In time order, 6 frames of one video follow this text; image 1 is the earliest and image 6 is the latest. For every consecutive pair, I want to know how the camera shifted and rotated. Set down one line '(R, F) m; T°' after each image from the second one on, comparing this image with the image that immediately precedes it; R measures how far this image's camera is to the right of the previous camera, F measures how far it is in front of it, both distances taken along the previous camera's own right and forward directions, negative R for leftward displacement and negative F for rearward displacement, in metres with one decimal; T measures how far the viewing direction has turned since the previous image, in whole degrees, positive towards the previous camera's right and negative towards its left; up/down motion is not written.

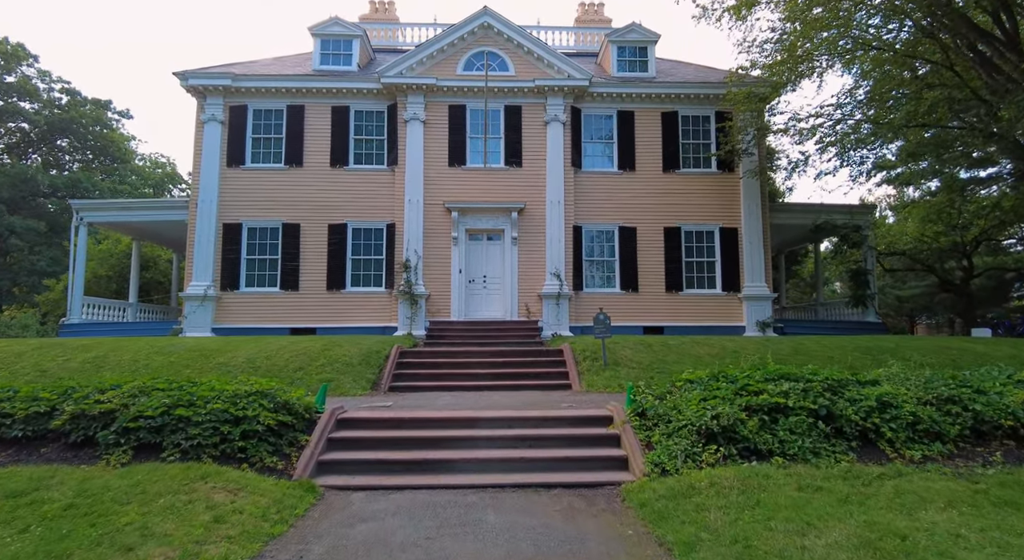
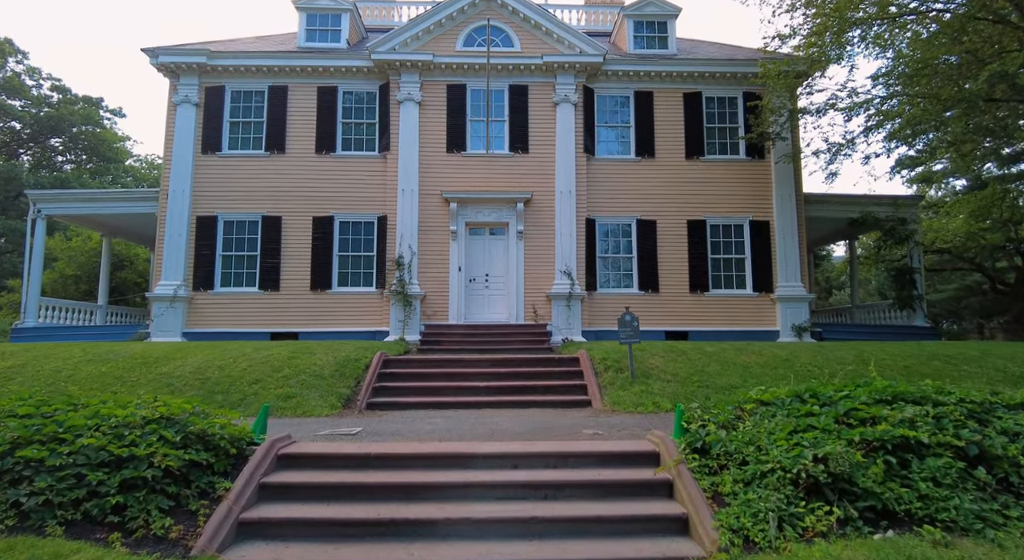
(0.0, +1.6) m; 0°
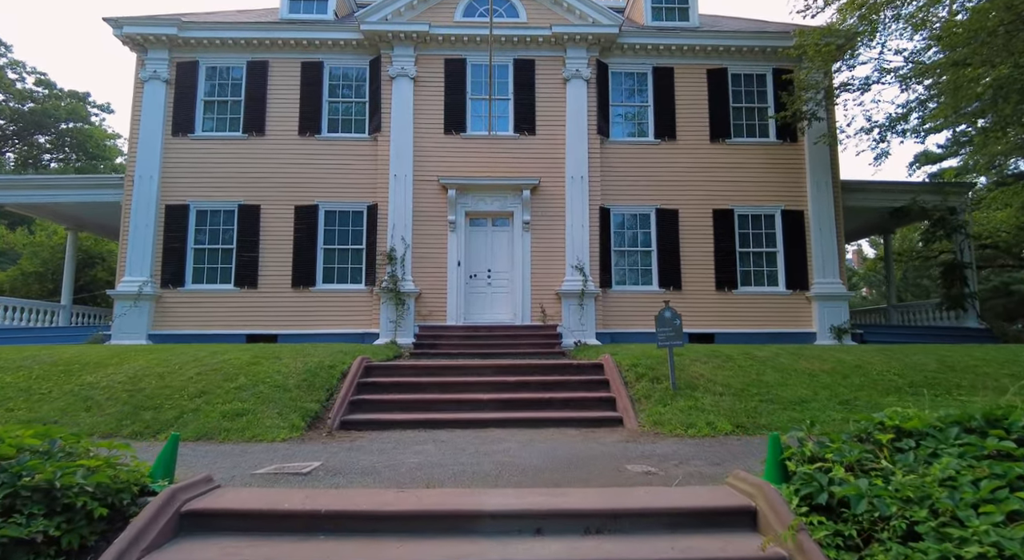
(-0.1, +1.5) m; 0°
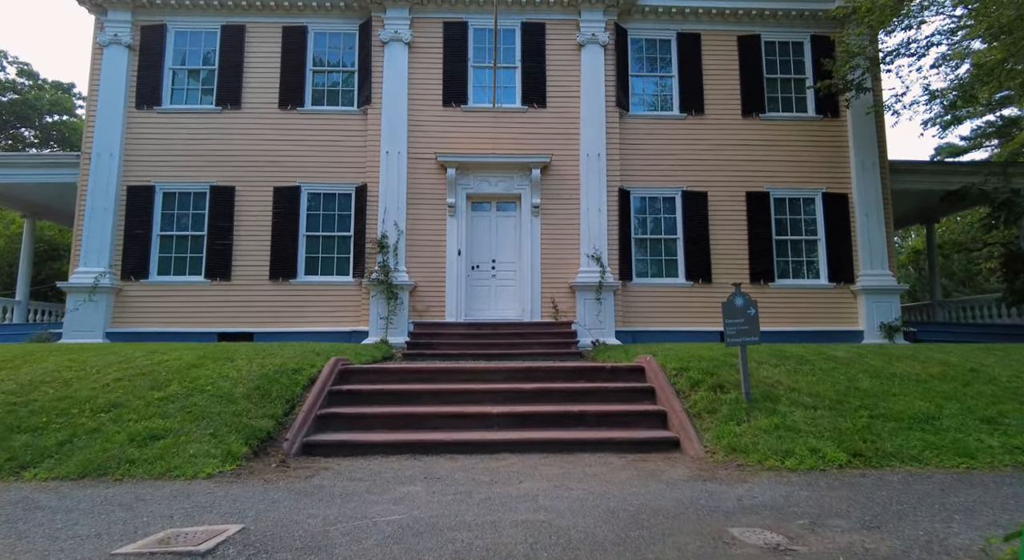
(-0.2, +1.5) m; 0°
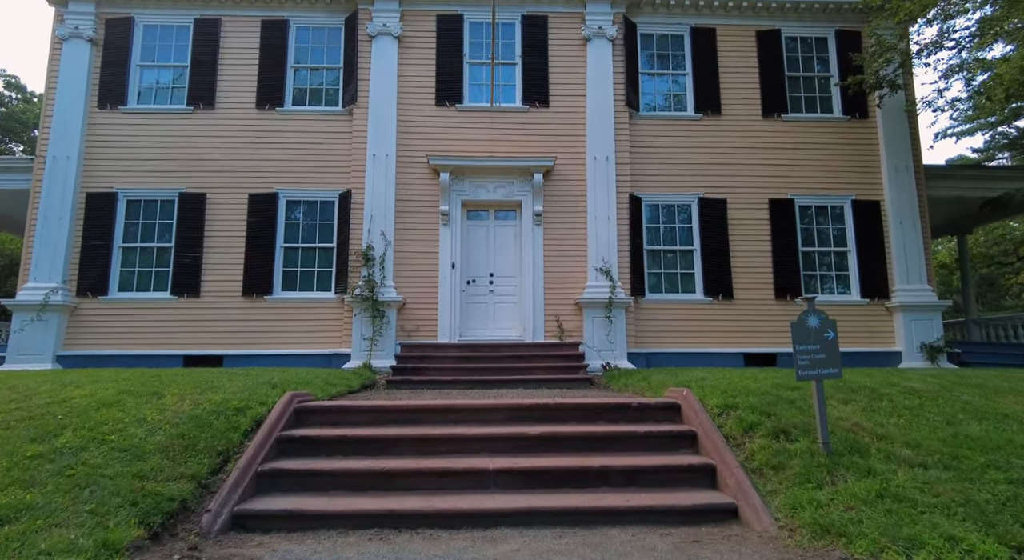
(0.0, +1.1) m; 0°
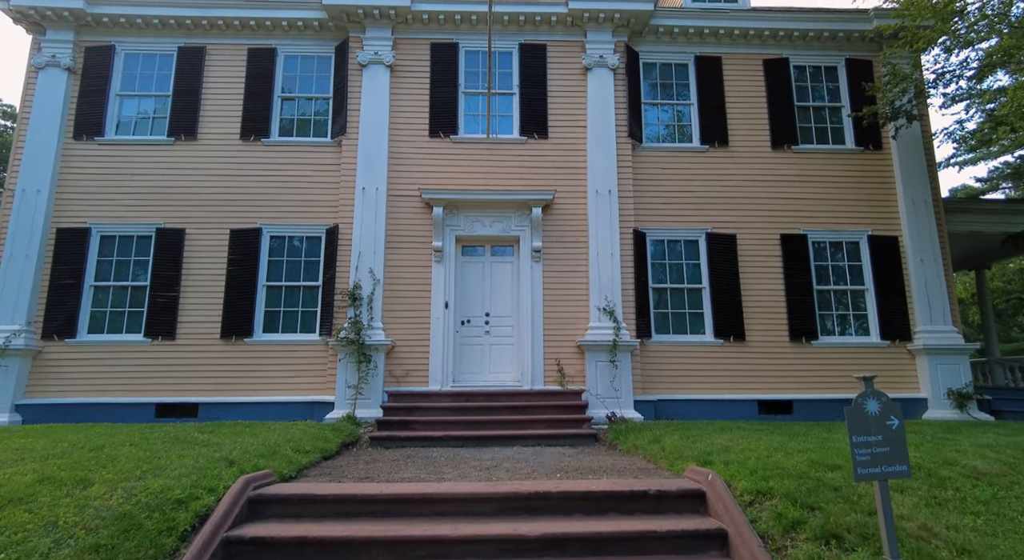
(0.0, +0.6) m; 0°
